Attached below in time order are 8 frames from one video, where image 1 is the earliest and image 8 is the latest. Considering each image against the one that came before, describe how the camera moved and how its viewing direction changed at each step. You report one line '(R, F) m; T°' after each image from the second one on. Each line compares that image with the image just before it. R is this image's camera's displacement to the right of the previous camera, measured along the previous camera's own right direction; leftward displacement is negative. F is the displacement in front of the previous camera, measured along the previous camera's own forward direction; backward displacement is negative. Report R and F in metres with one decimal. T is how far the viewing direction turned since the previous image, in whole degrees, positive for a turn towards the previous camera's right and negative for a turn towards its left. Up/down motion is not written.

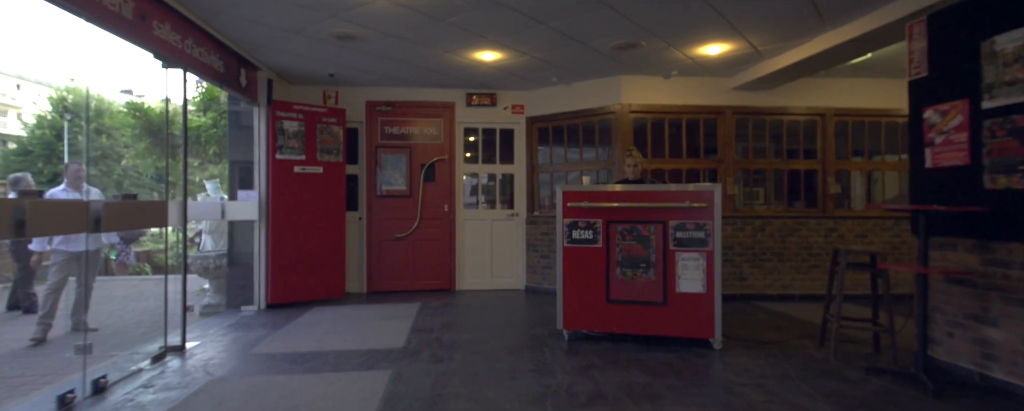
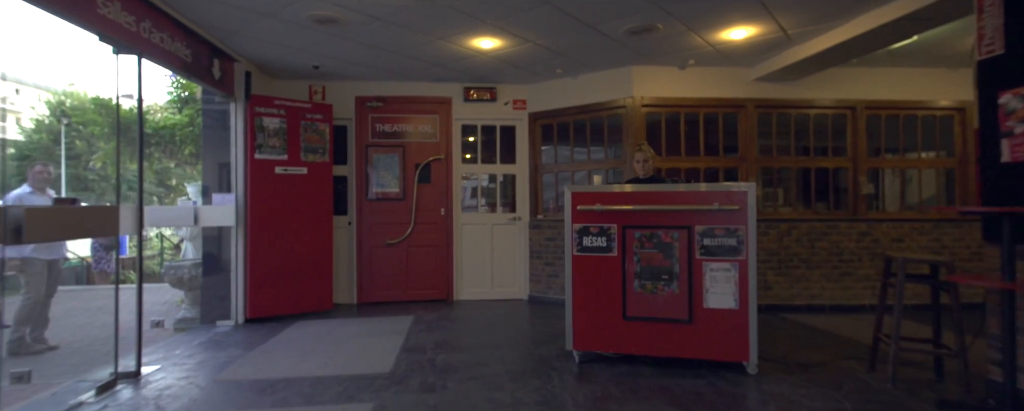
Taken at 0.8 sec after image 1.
(0.0, +0.6) m; 0°
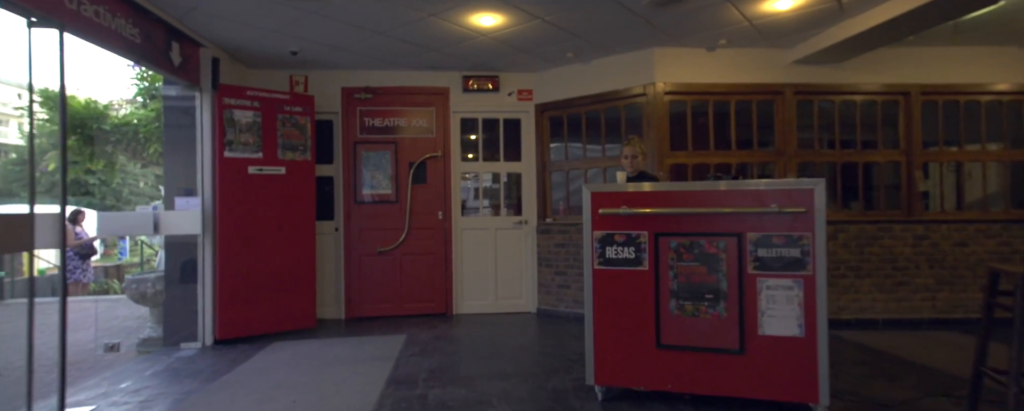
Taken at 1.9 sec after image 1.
(0.0, +0.7) m; 0°
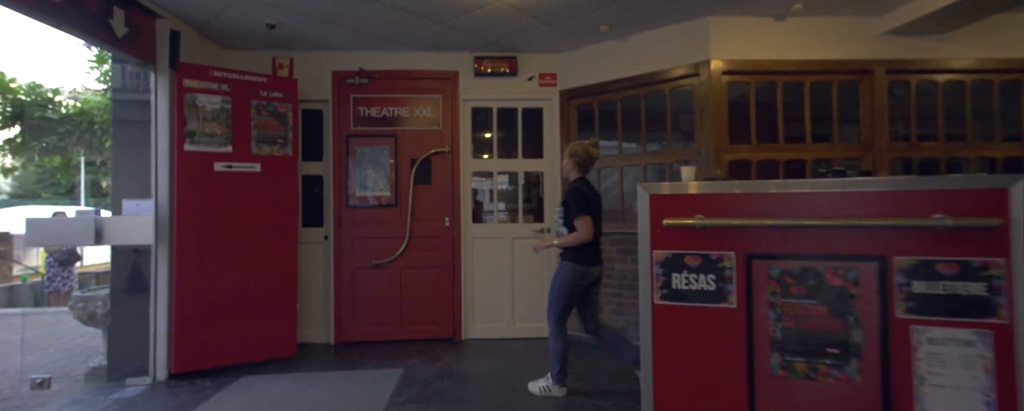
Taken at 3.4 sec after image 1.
(0.0, +1.0) m; -2°
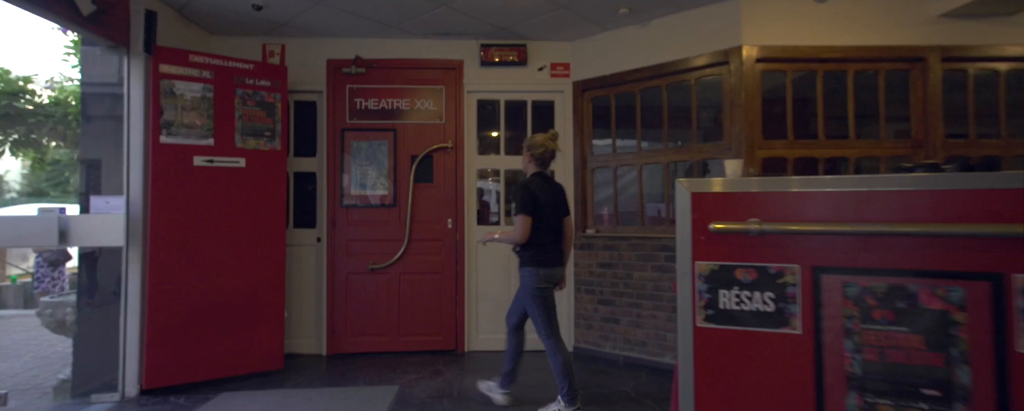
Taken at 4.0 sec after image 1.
(0.0, +0.4) m; -1°
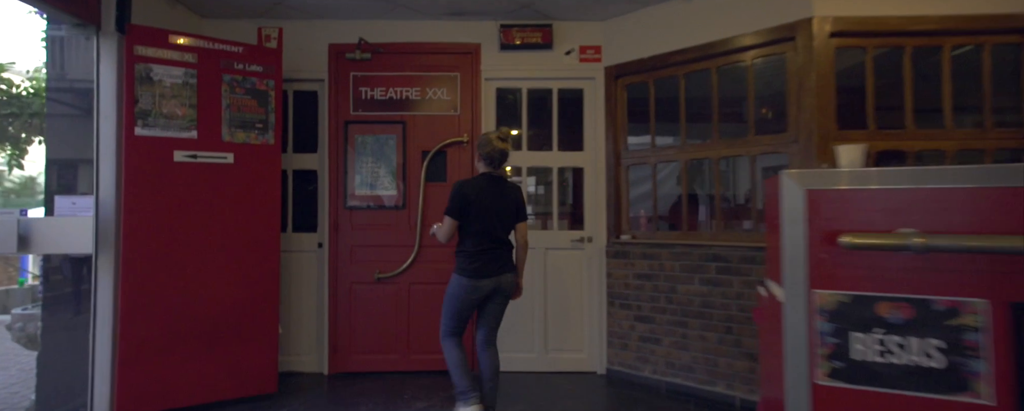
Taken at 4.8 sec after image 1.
(0.0, +0.6) m; -2°
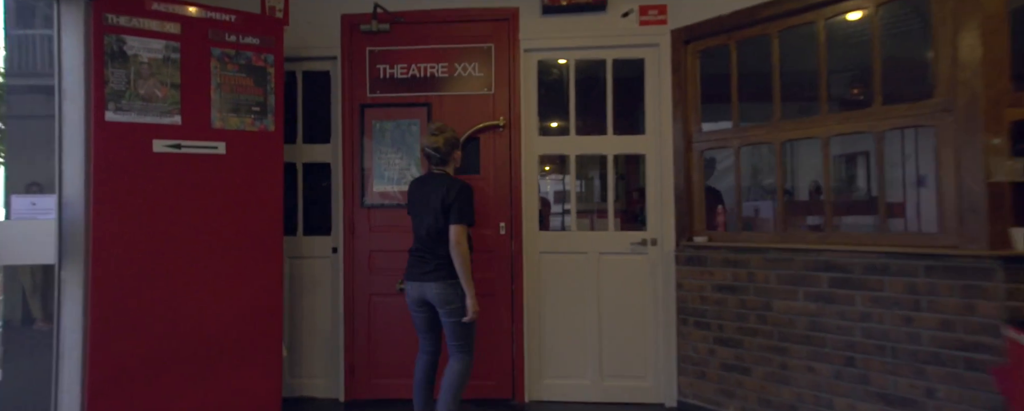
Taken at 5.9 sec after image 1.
(-0.1, +0.7) m; -4°
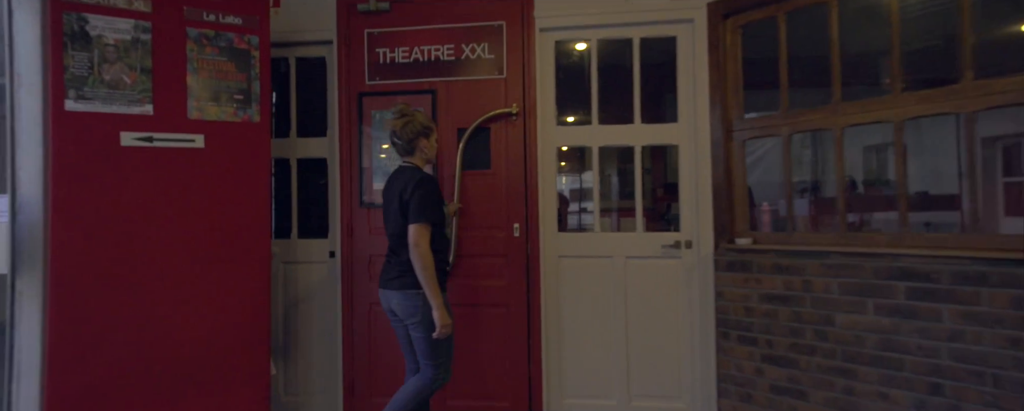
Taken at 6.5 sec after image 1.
(0.0, +0.4) m; -2°
